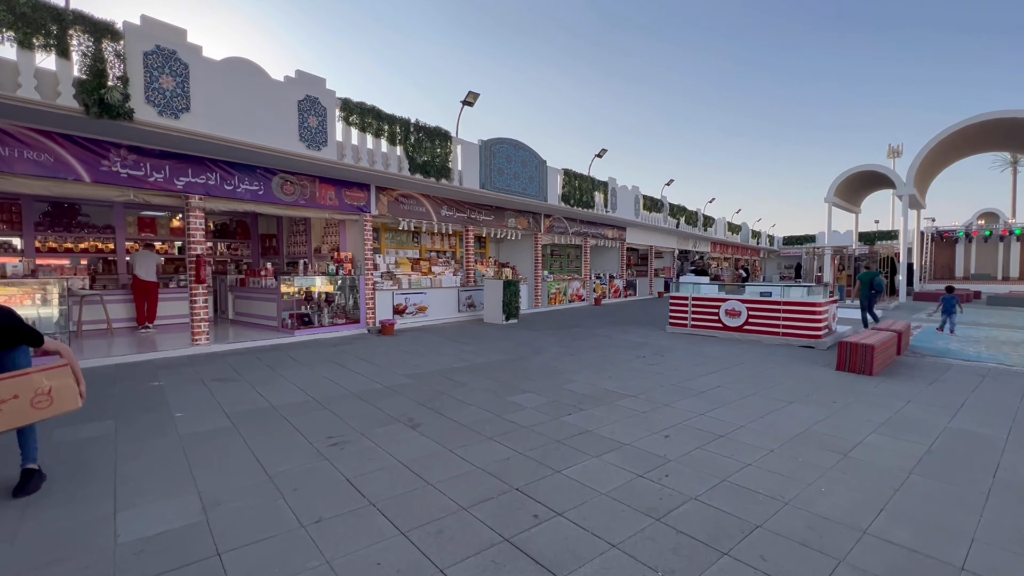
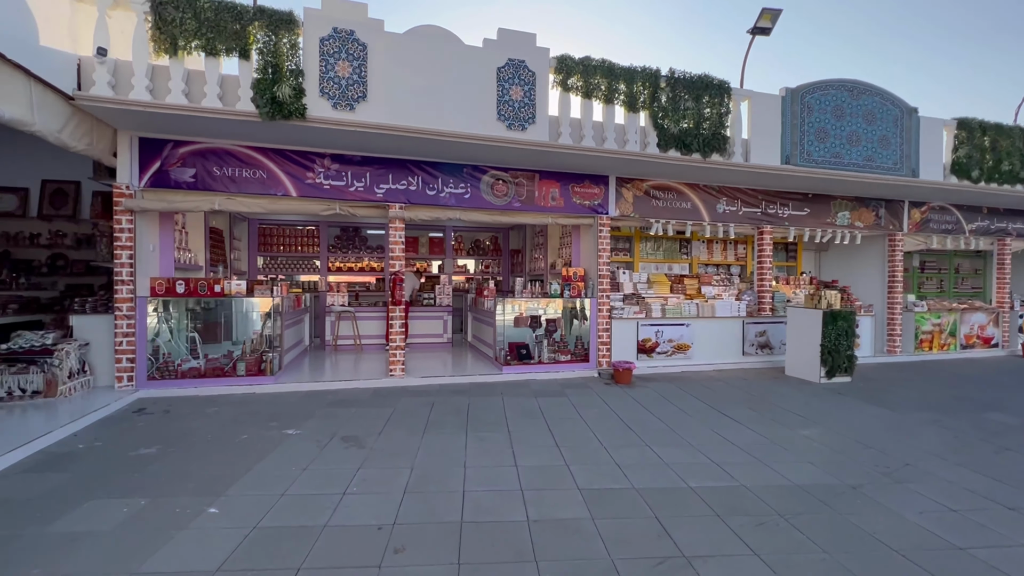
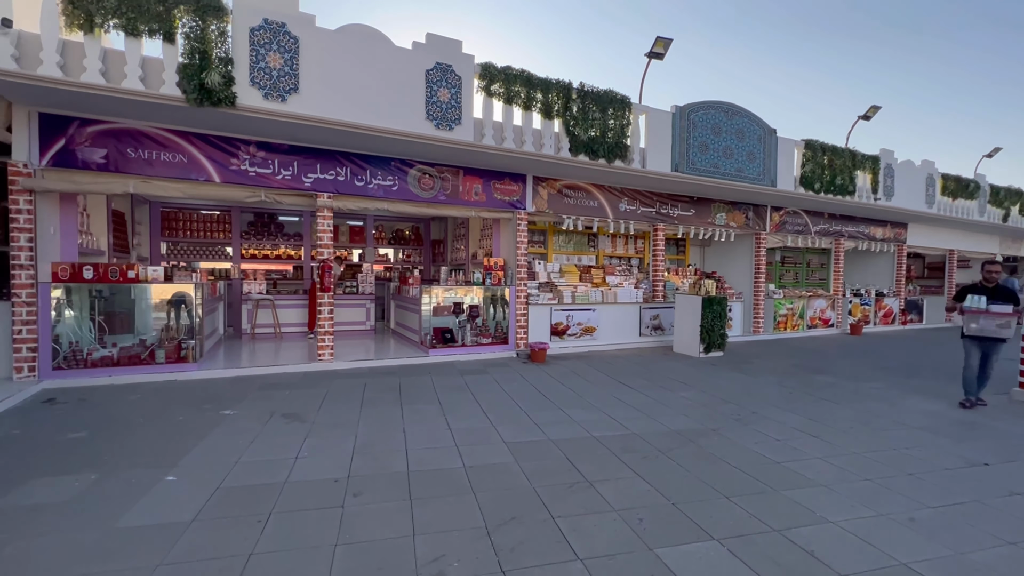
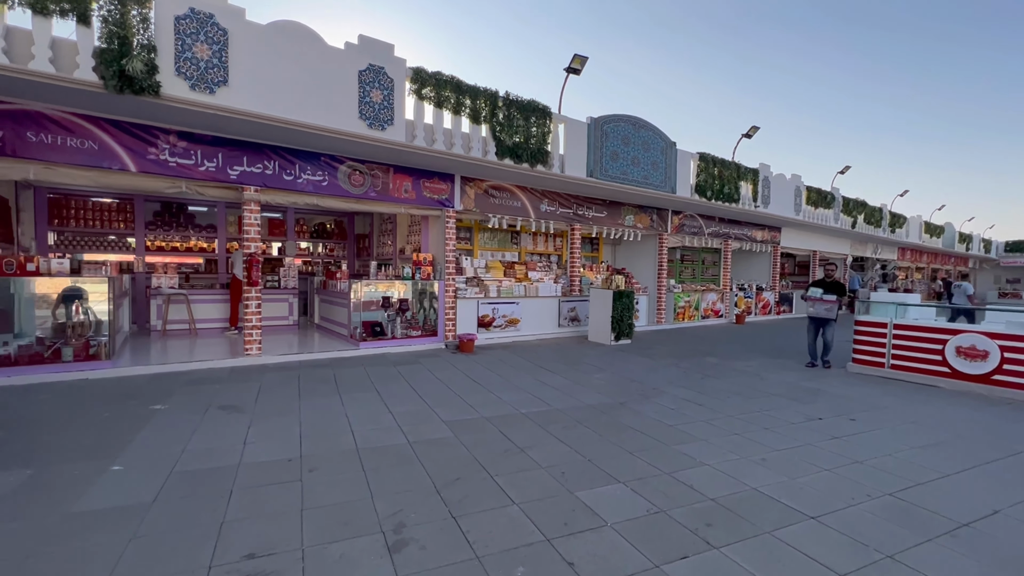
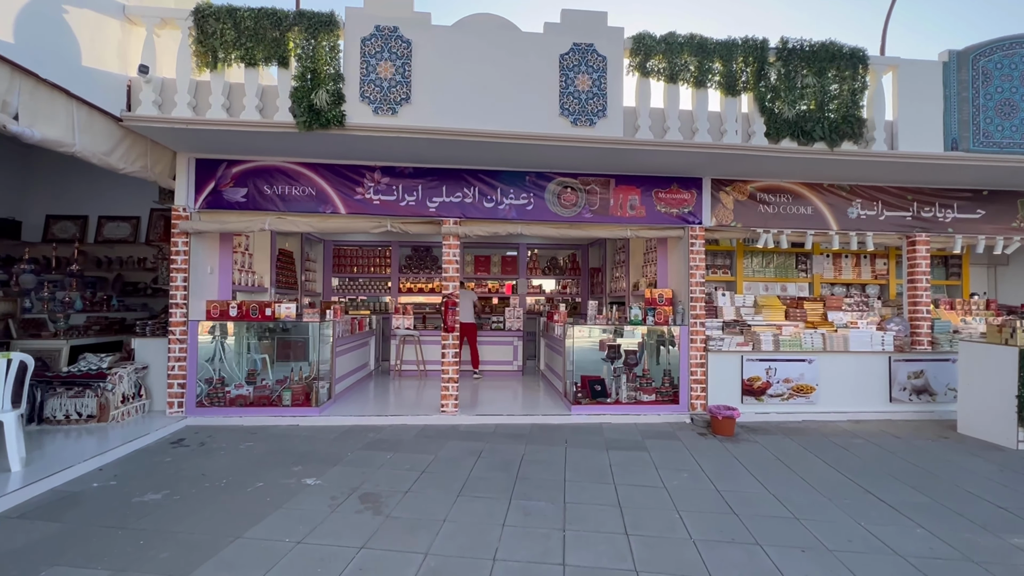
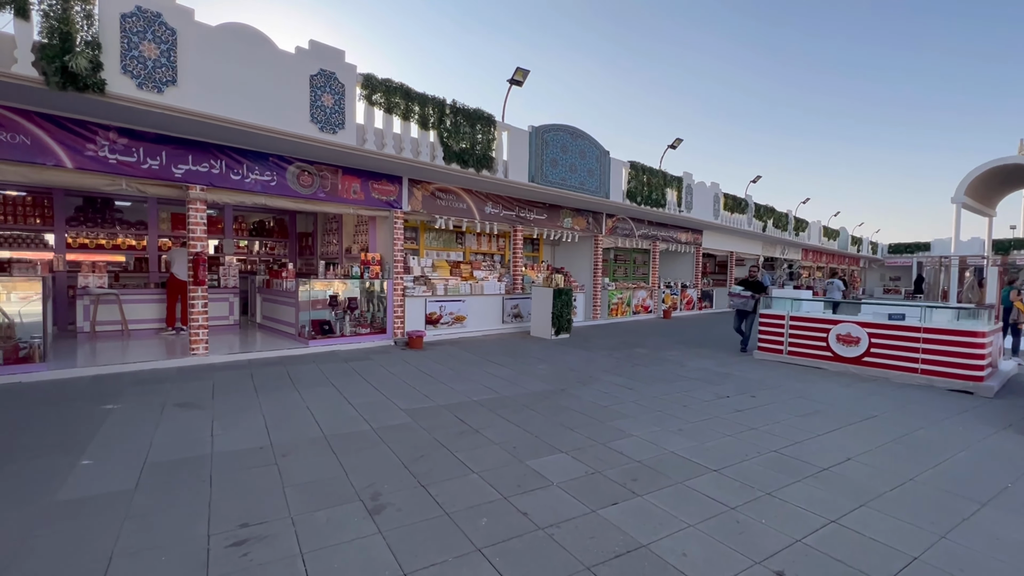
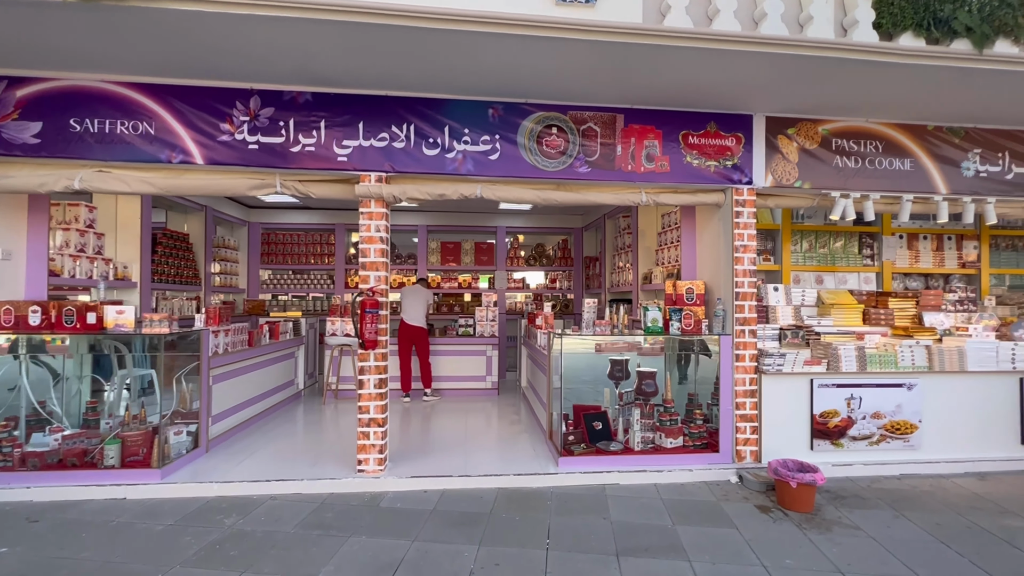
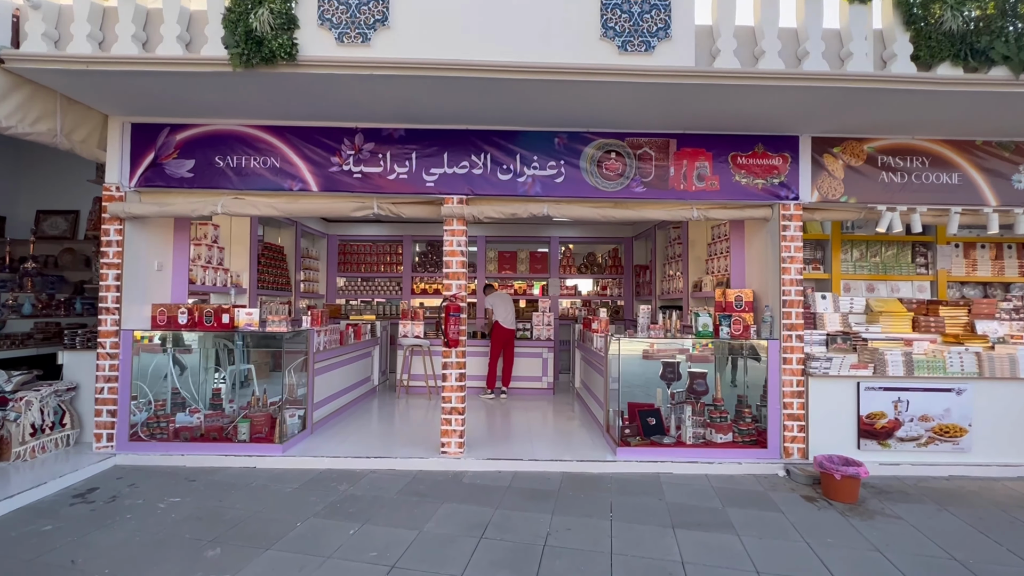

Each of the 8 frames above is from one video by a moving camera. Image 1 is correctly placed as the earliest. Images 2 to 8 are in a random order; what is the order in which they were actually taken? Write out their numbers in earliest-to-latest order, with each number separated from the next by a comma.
6, 4, 3, 2, 5, 8, 7
